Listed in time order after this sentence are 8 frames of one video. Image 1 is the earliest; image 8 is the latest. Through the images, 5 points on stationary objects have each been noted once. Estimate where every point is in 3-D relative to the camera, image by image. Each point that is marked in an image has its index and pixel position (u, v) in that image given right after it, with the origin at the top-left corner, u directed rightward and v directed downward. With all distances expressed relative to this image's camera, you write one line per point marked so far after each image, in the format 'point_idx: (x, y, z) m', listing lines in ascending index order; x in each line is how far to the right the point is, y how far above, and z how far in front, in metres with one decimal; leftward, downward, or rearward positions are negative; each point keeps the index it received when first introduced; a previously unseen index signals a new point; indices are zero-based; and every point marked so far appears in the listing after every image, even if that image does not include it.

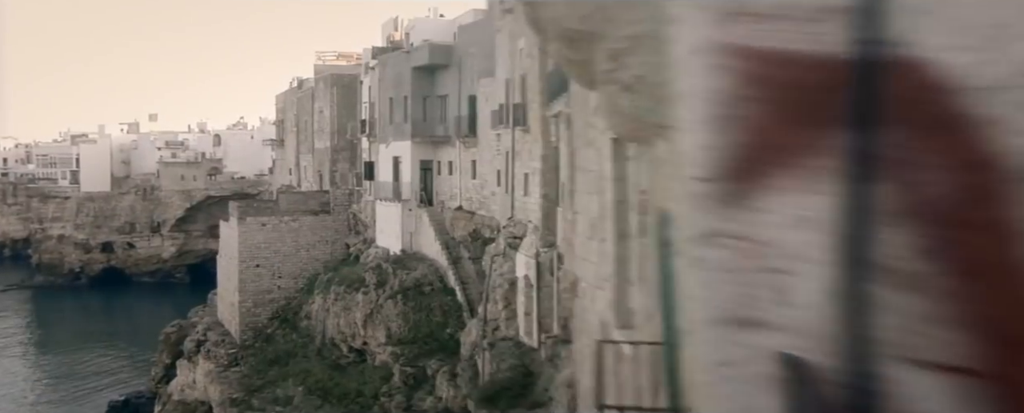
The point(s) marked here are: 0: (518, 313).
0: (+0.1, -1.9, +15.5) m
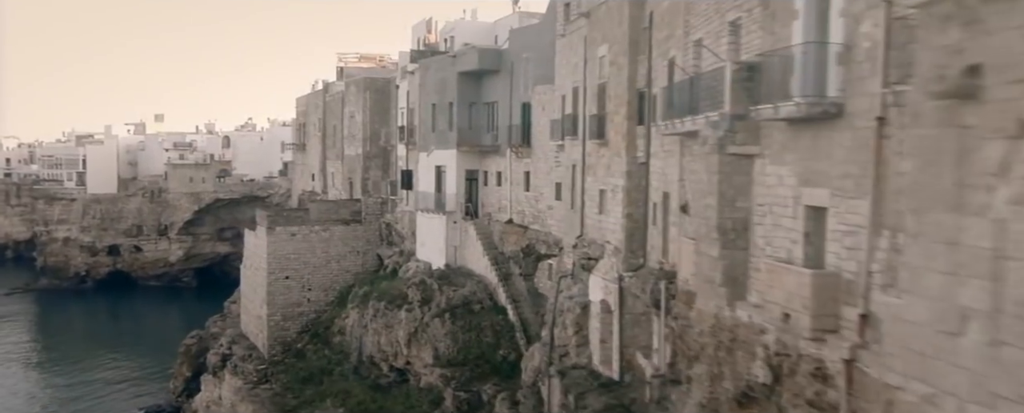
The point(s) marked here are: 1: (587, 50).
0: (+1.3, -2.2, +14.4) m
1: (+1.4, +2.7, +15.1) m
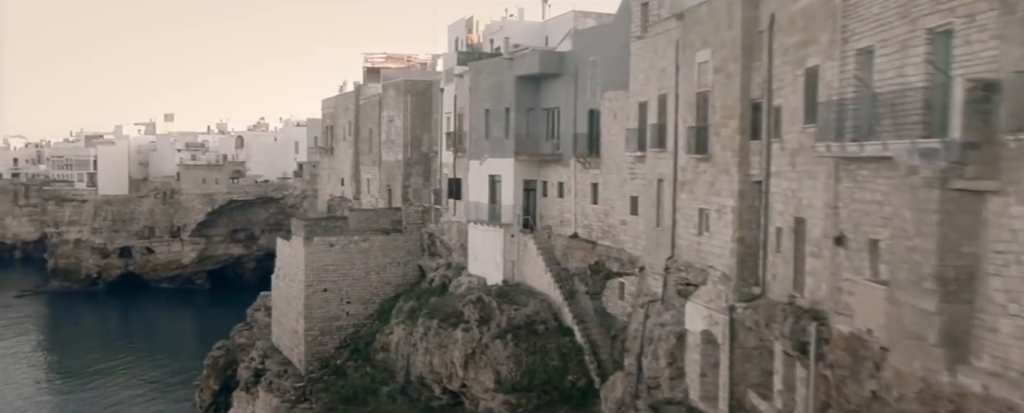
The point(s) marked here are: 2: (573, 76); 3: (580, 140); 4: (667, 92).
0: (+2.7, -2.5, +13.2) m
1: (+2.7, +2.4, +13.8) m
2: (+1.3, +2.9, +18.9) m
3: (+1.5, +1.4, +18.6) m
4: (+2.6, +1.9, +14.6) m
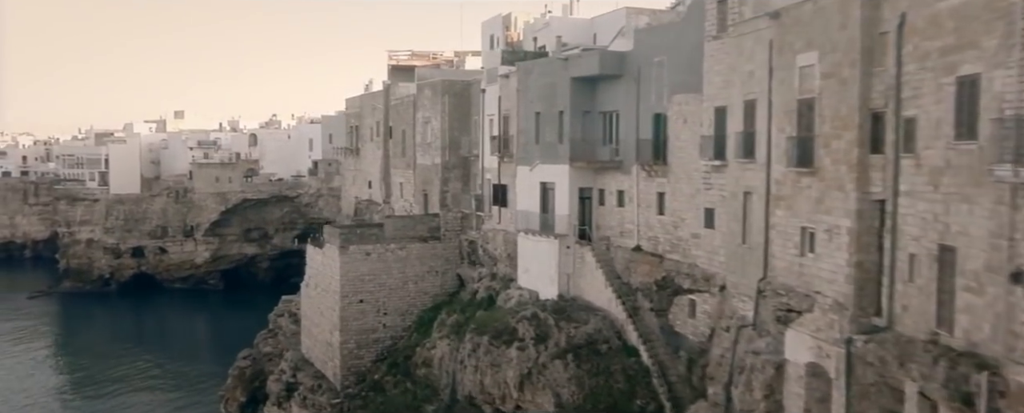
0: (+3.9, -2.8, +12.0) m
1: (+3.9, +2.2, +12.6) m
2: (+2.5, +2.6, +17.7) m
3: (+2.7, +1.2, +17.4) m
4: (+3.8, +1.7, +13.4) m
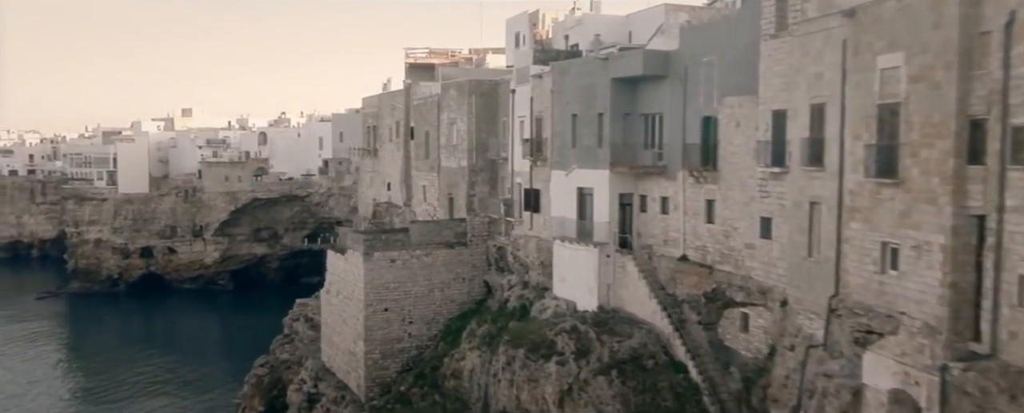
0: (+4.6, -3.0, +11.1) m
1: (+4.6, +2.0, +11.7) m
2: (+3.3, +2.5, +16.8) m
3: (+3.4, +1.1, +16.5) m
4: (+4.5, +1.5, +12.5) m
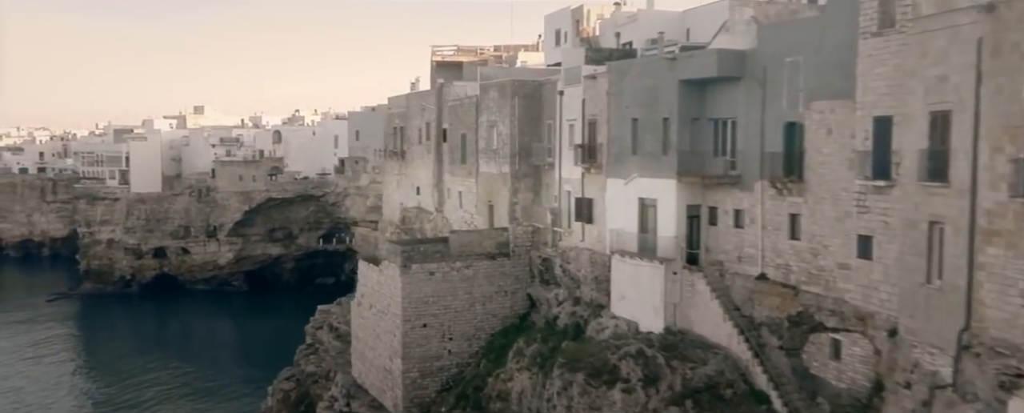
0: (+5.7, -3.2, +9.7) m
1: (+5.7, +1.7, +10.3) m
2: (+4.4, +2.2, +15.3) m
3: (+4.5, +0.8, +15.0) m
4: (+5.6, +1.2, +11.0) m
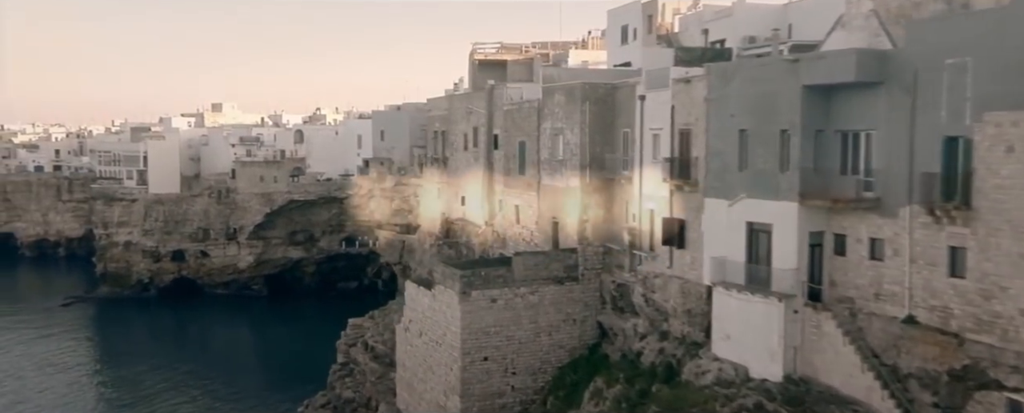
0: (+7.1, -3.7, +7.2) m
1: (+7.1, +1.3, +7.8) m
2: (+5.9, +1.8, +12.8) m
3: (+6.0, +0.4, +12.6) m
4: (+7.0, +0.8, +8.5) m
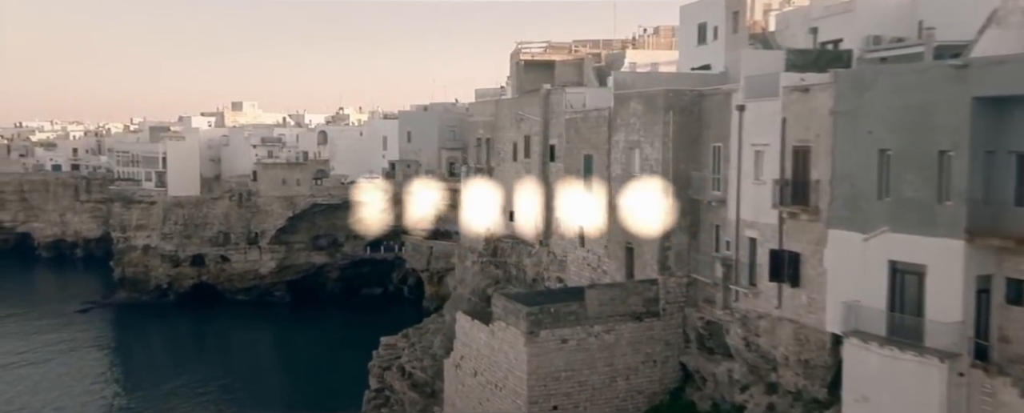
0: (+8.3, -4.3, +4.5) m
1: (+8.3, +0.7, +5.1) m
2: (+7.2, +1.3, +10.2) m
3: (+7.3, -0.2, +9.9) m
4: (+8.3, +0.2, +5.8) m
